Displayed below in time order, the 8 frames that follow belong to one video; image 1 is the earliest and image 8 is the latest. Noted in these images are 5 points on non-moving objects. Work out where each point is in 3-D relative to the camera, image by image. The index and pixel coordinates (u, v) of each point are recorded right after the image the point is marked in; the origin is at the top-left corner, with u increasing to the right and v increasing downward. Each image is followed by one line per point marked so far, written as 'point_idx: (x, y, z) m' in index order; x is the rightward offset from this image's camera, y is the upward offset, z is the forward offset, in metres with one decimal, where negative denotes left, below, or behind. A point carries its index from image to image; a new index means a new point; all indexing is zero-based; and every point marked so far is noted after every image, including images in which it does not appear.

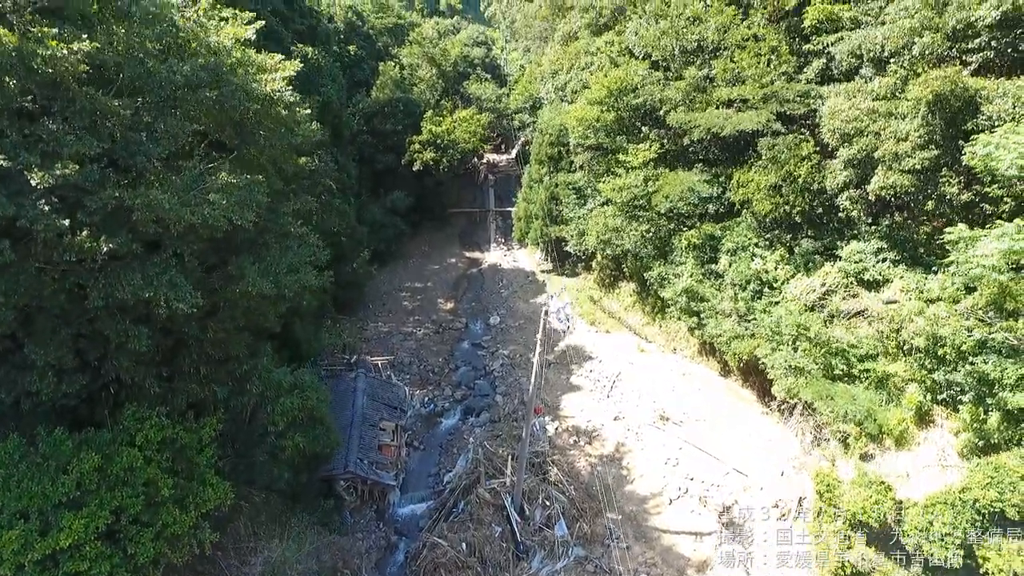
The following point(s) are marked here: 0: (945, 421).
0: (+12.4, -3.8, +15.5) m
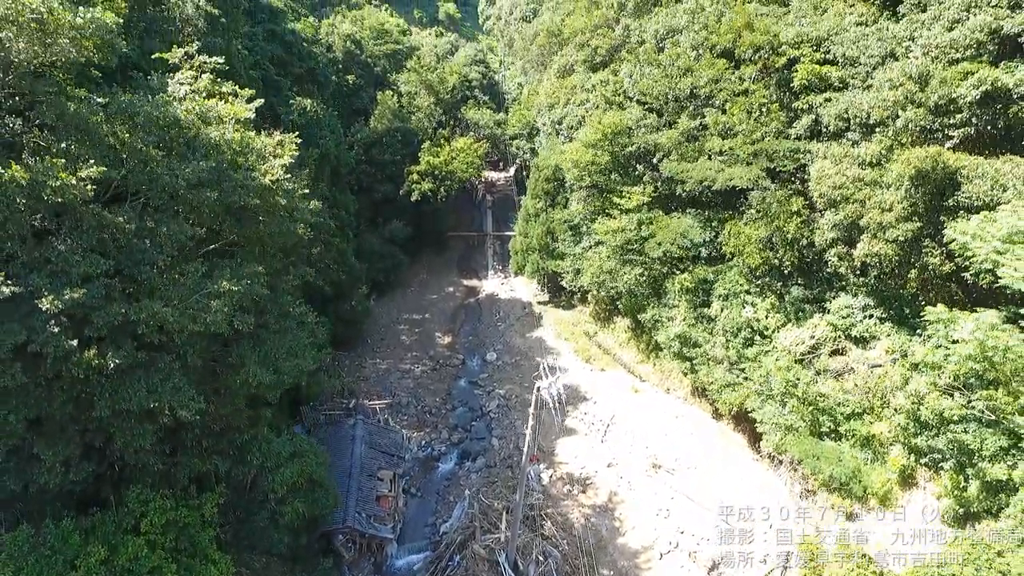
0: (+12.2, -5.7, +15.9) m
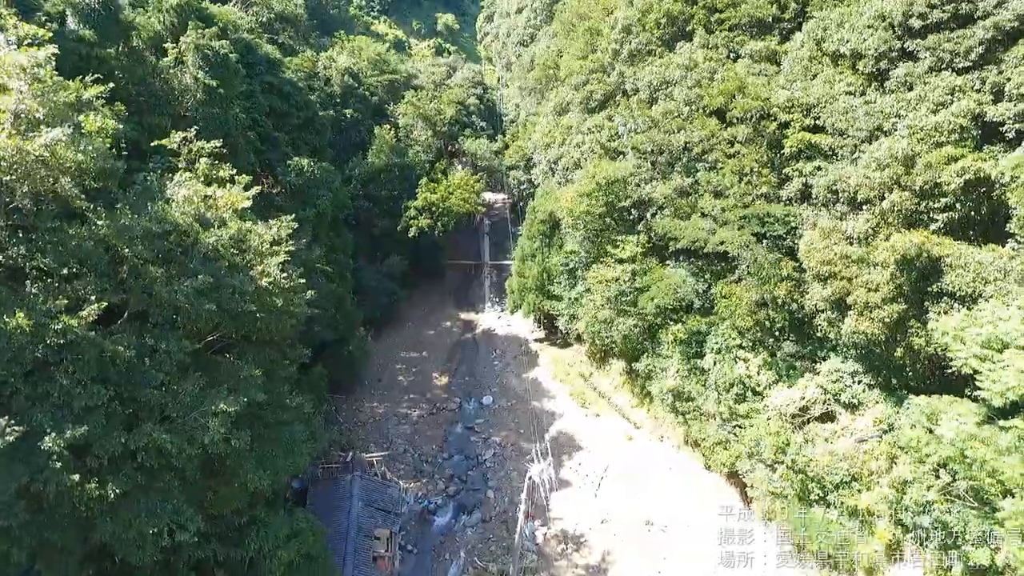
0: (+12.0, -8.1, +16.2) m
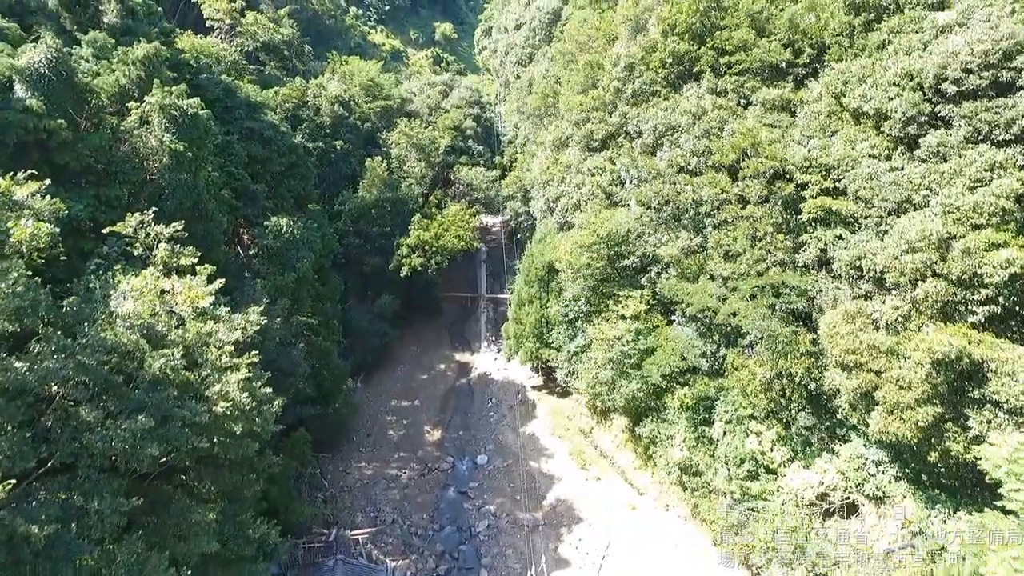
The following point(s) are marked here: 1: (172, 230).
0: (+11.9, -10.7, +14.6) m
1: (-8.9, +1.5, +14.1) m
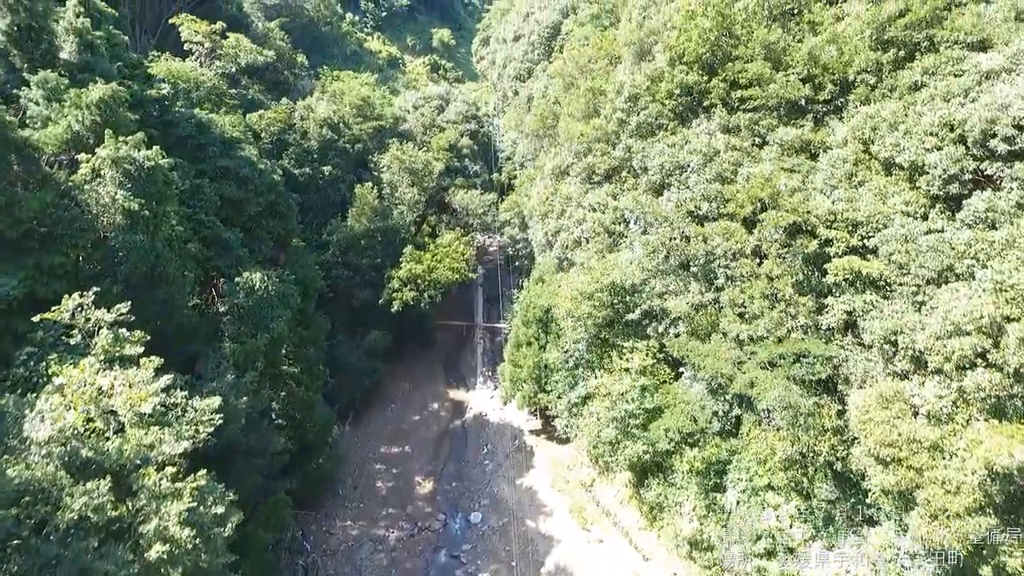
0: (+11.7, -12.8, +12.9) m
1: (-9.0, -0.6, +12.3) m
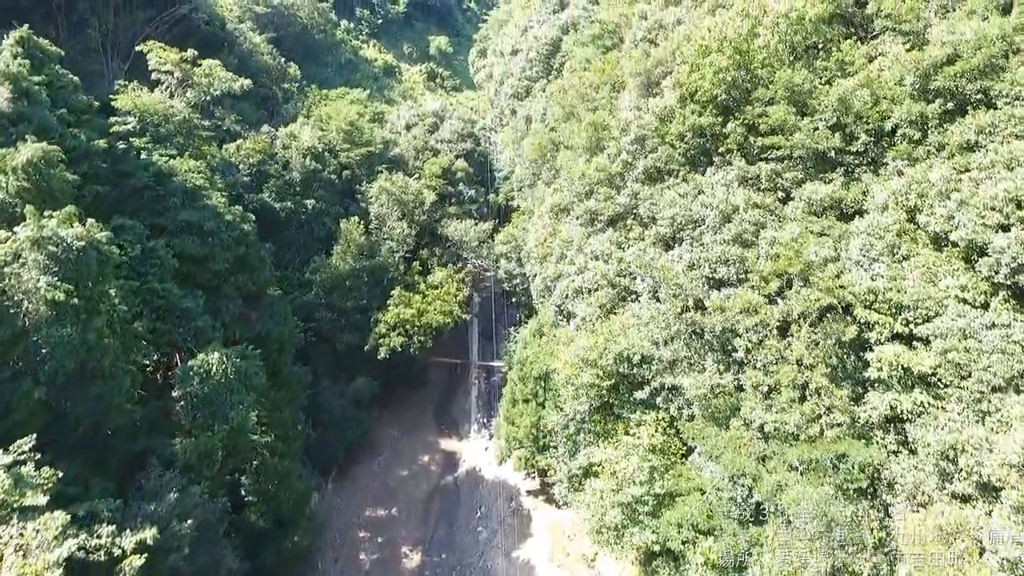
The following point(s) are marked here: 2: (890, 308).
0: (+11.5, -15.3, +10.6) m
1: (-9.3, -3.1, +10.1) m
2: (+10.2, -0.6, +14.6) m
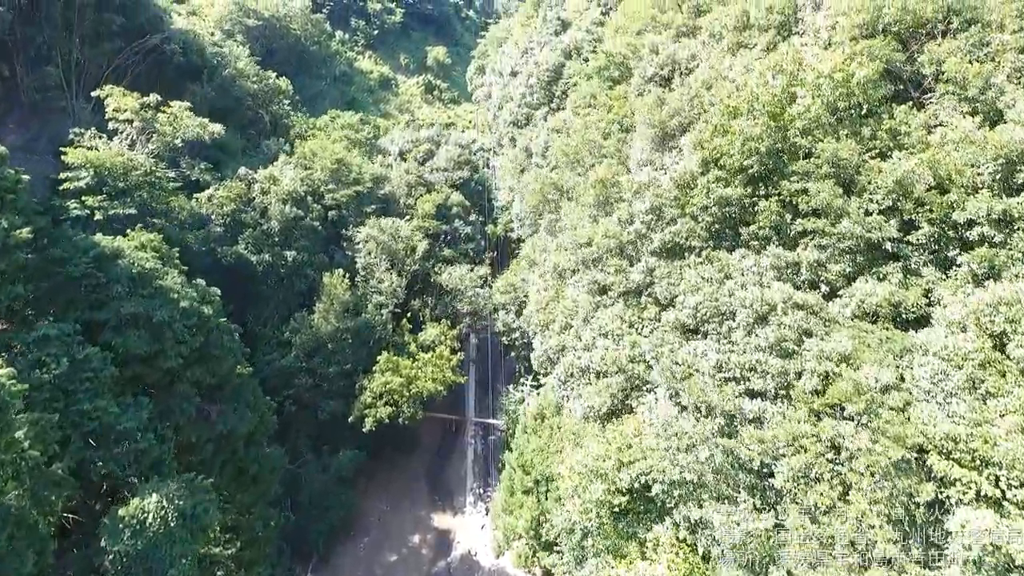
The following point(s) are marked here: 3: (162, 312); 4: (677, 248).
0: (+11.4, -18.5, +7.9) m
1: (-9.3, -6.4, +7.3) m
2: (+10.2, -3.8, +11.9) m
3: (-11.3, -0.8, +17.5) m
4: (+5.9, +1.4, +19.3) m
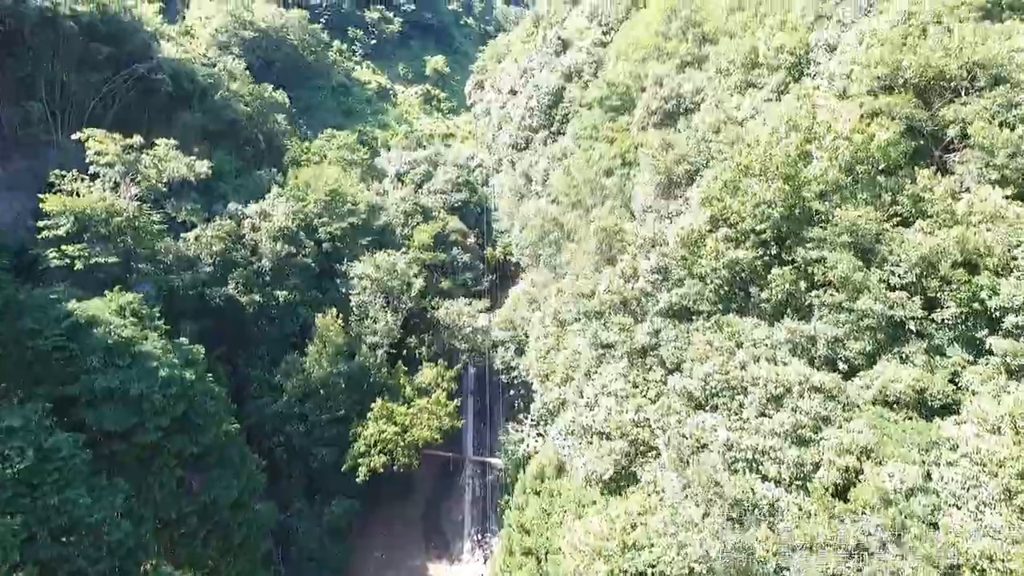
0: (+11.4, -20.7, +6.9) m
1: (-9.4, -8.5, +6.3) m
2: (+10.1, -6.0, +10.9) m
3: (-11.4, -2.9, +16.5) m
4: (+5.9, -0.7, +18.3) m
